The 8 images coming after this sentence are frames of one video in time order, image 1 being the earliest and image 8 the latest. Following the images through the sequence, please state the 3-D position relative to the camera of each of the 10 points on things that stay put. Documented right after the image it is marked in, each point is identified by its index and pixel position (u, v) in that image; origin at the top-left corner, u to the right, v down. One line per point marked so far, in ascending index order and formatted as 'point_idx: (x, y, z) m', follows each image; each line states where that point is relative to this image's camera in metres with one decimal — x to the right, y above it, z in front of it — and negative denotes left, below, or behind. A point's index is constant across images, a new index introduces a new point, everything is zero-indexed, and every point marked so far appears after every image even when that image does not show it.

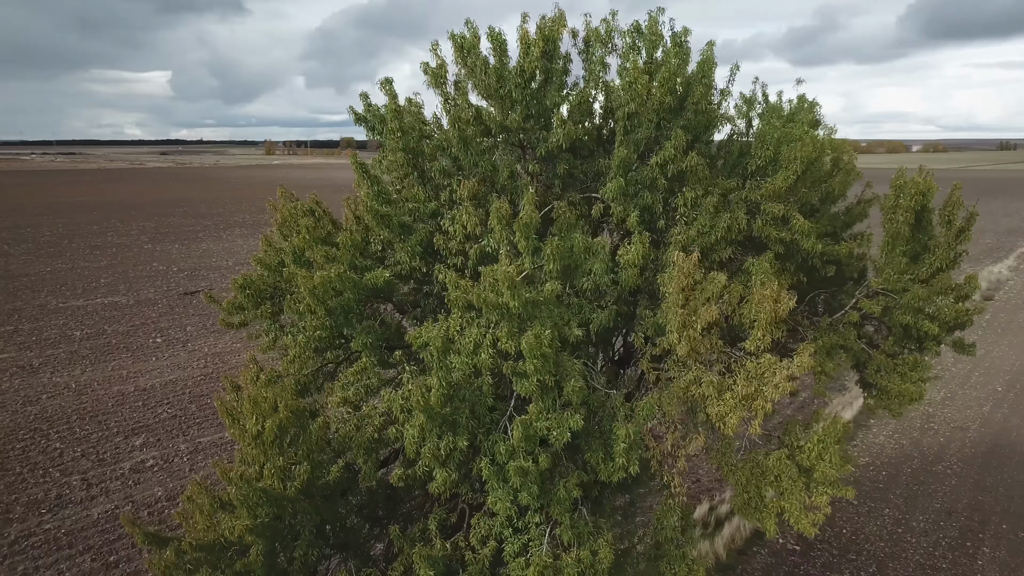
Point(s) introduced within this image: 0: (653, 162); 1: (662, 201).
0: (+1.6, +1.5, +9.4) m
1: (+1.7, +1.0, +9.6) m
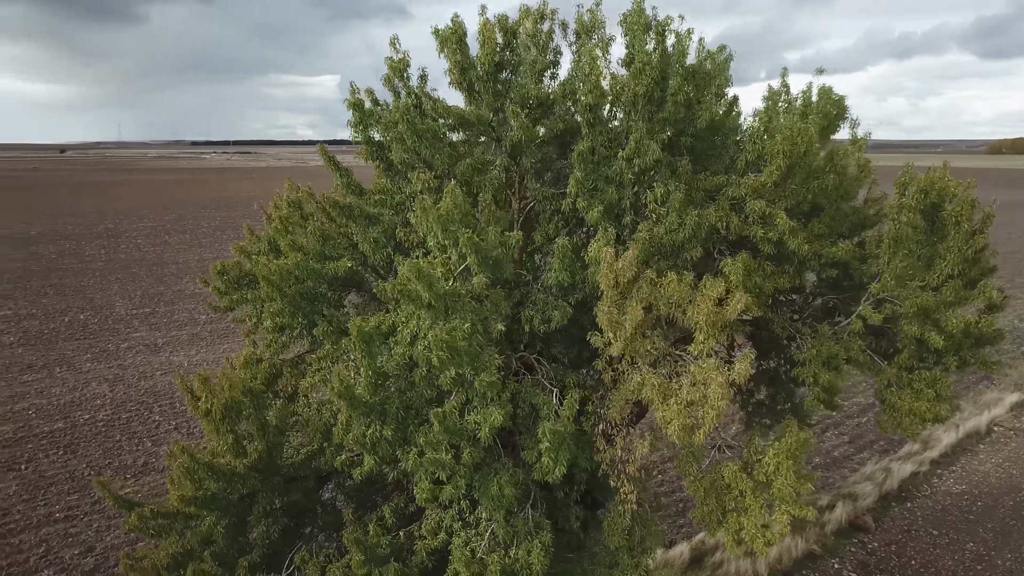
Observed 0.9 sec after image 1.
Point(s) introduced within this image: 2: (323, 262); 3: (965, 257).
0: (+1.2, +1.5, +9.1) m
1: (+1.3, +1.1, +9.3) m
2: (-2.2, +0.3, +9.5) m
3: (+5.1, +0.3, +9.1) m
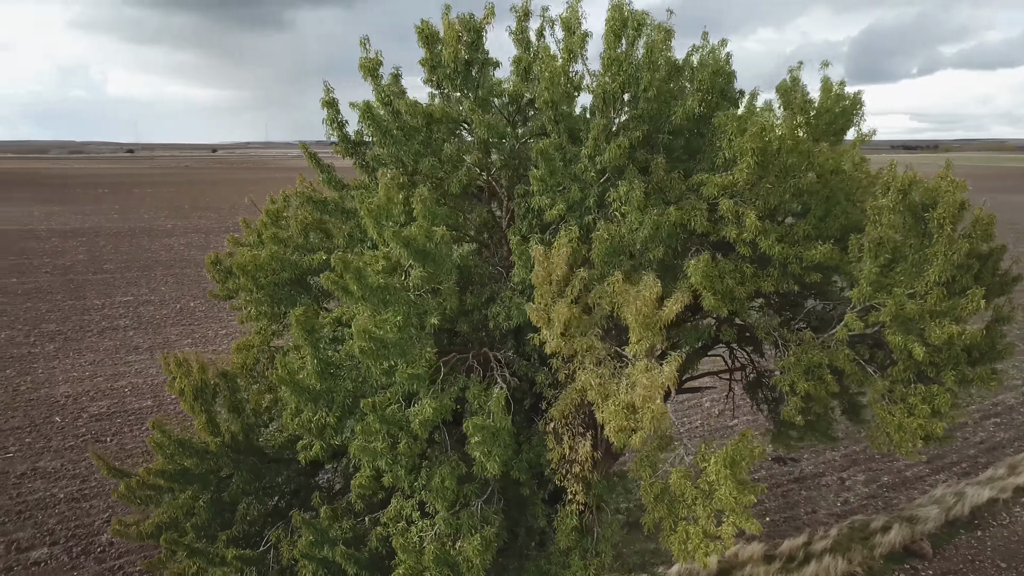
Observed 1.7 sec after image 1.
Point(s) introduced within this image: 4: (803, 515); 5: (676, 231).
0: (+0.7, +1.5, +9.0) m
1: (+0.9, +1.1, +9.2) m
2: (-2.6, +0.4, +10.0) m
3: (+4.5, +0.3, +8.4) m
4: (+6.6, -5.1, +18.4) m
5: (+1.8, +0.6, +9.0) m
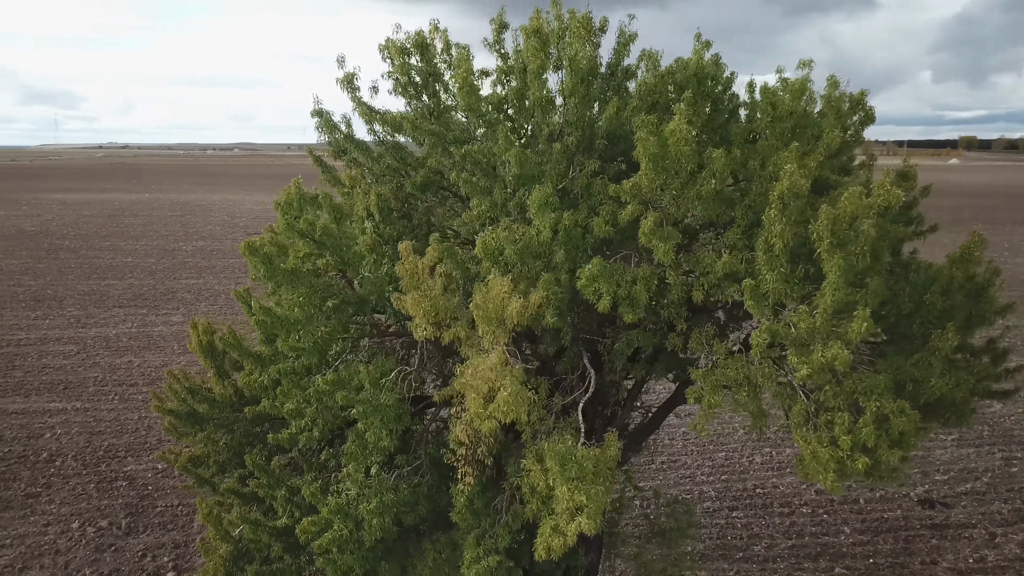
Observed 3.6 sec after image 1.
0: (-0.2, +1.6, +9.5) m
1: (0.0, +1.1, +9.7) m
2: (-3.0, +0.7, +11.6) m
3: (+3.1, +0.1, +7.7) m
4: (+8.1, -5.6, +16.4) m
5: (+0.8, +0.6, +9.2) m
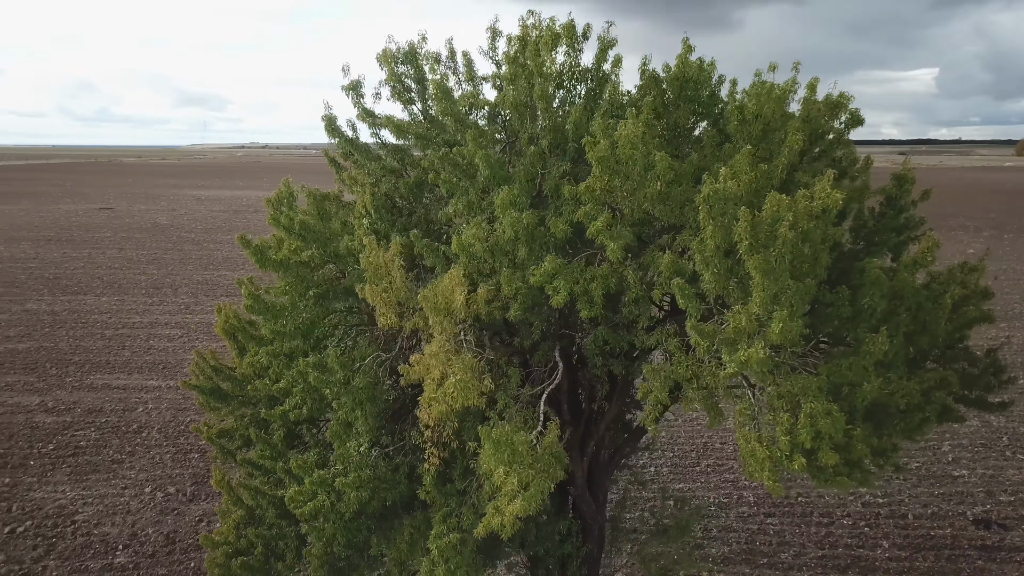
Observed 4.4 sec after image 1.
0: (-0.5, +1.6, +10.1) m
1: (-0.4, +1.2, +10.2) m
2: (-3.0, +0.8, +12.6) m
3: (+2.4, +0.1, +7.8) m
4: (+8.5, -5.7, +15.7) m
5: (+0.3, +0.7, +9.7) m
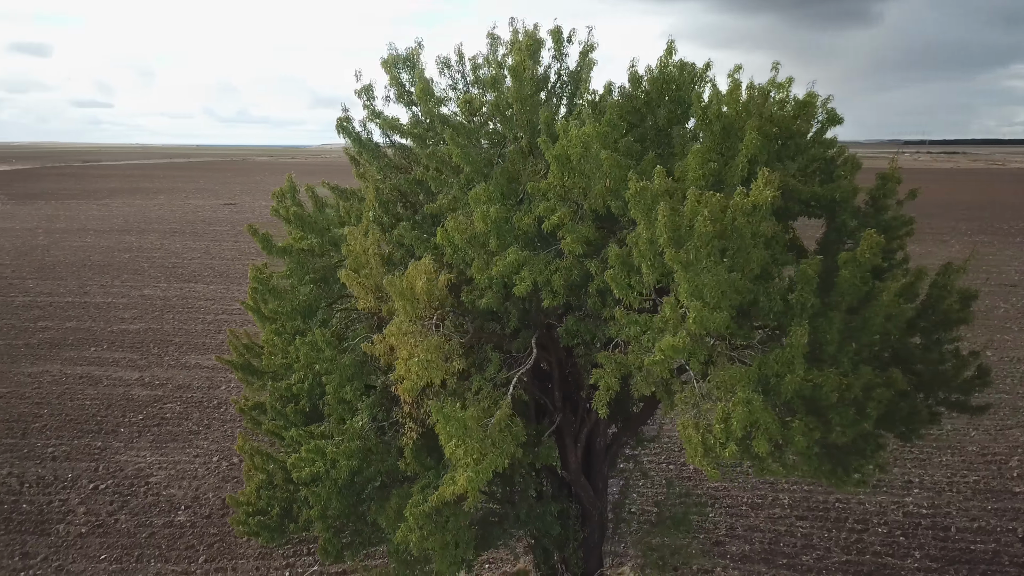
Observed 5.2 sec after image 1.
0: (-0.8, +1.8, +10.9) m
1: (-0.6, +1.3, +11.0) m
2: (-3.0, +1.0, +13.7) m
3: (+1.7, +0.1, +8.2) m
4: (+8.7, -5.8, +15.2) m
5: (0.0, +0.8, +10.4) m
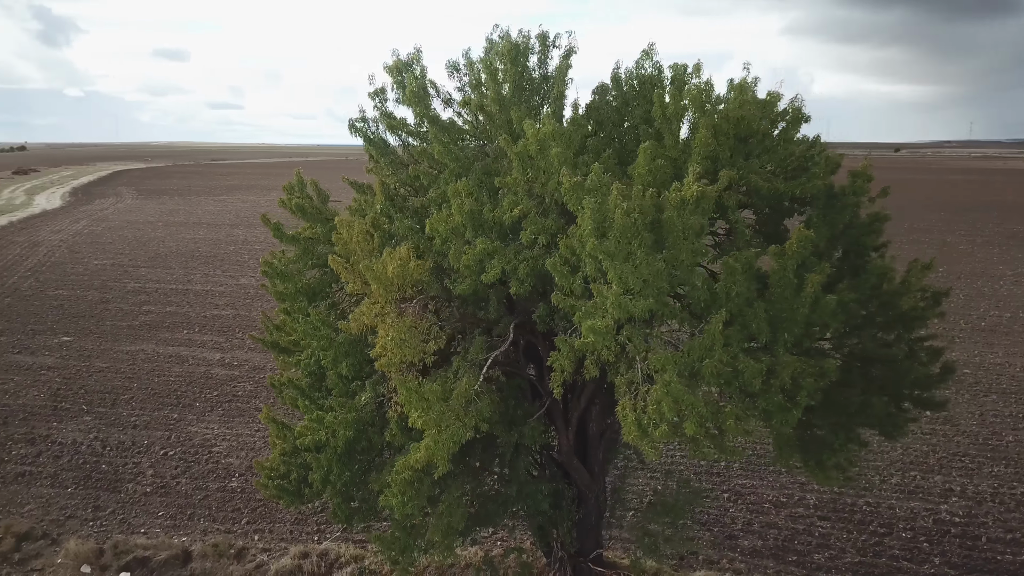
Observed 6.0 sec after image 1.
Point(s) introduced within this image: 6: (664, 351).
0: (-1.1, +2.0, +11.9) m
1: (-0.9, +1.5, +11.9) m
2: (-2.9, +1.2, +14.9) m
3: (+1.1, +0.3, +8.8) m
4: (+8.8, -5.8, +14.9) m
5: (-0.4, +1.0, +11.2) m
6: (+1.7, -0.7, +9.3) m
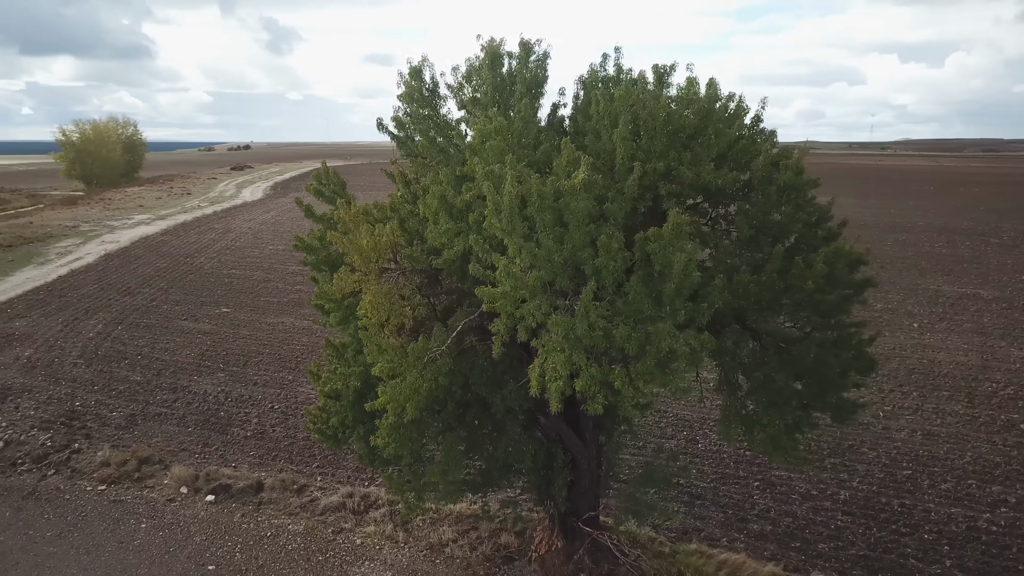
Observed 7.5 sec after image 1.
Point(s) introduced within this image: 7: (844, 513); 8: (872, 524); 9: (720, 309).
0: (-1.4, +2.4, +13.8) m
1: (-1.3, +1.9, +13.8) m
2: (-2.5, +1.7, +17.2) m
3: (-0.1, +0.6, +10.4) m
4: (+8.5, -5.8, +14.6) m
5: (-0.9, +1.4, +13.0) m
6: (+0.6, -0.4, +10.7) m
7: (+7.5, -5.0, +18.2) m
8: (+7.9, -5.1, +17.7) m
9: (+2.8, -0.3, +10.9) m
